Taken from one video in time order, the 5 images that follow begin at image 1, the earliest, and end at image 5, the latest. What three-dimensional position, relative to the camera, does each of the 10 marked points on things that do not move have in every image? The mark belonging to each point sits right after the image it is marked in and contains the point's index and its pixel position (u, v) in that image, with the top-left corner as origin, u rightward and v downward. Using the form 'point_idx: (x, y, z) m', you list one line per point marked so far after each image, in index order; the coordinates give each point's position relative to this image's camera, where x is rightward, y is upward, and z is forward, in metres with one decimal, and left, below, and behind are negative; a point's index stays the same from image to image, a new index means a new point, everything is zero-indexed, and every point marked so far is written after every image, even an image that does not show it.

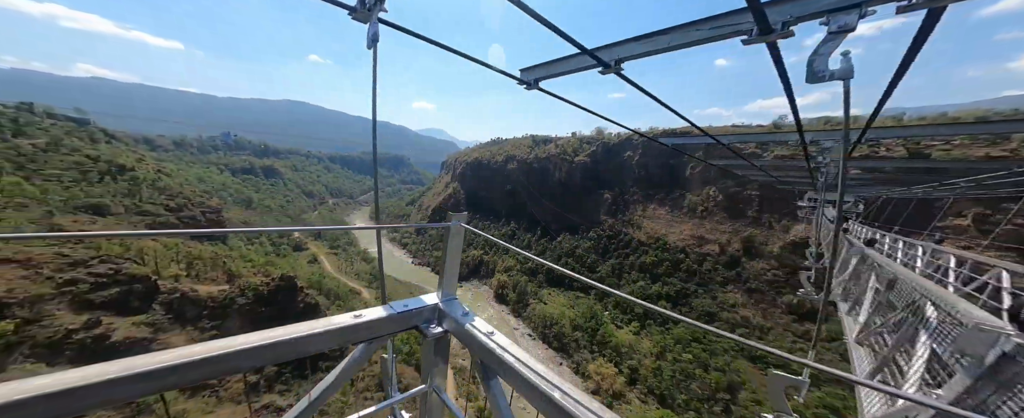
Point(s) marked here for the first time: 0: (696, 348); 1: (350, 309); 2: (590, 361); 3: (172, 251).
0: (+11.7, -9.3, +19.3) m
1: (-11.3, -6.5, +19.6) m
2: (+4.9, -10.7, +19.4) m
3: (-20.7, -2.5, +17.7) m
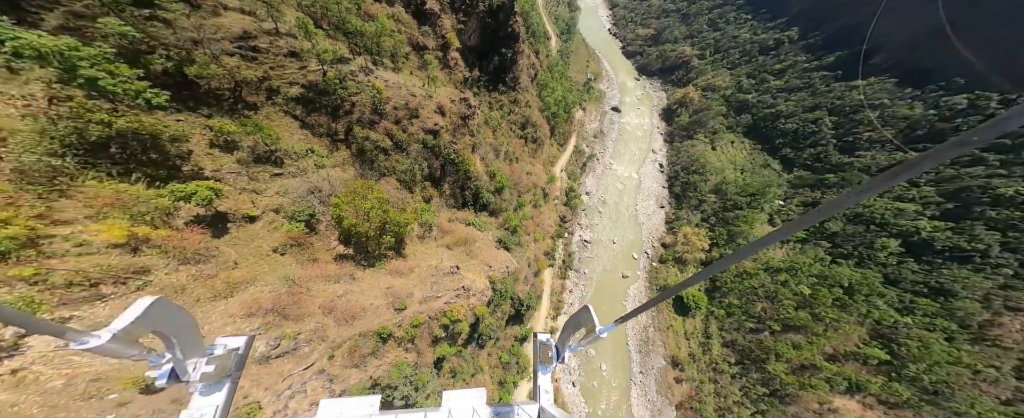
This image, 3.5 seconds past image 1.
0: (+16.2, -4.6, +14.5) m
1: (+2.3, +12.1, +22.4) m
2: (+11.5, -1.2, +18.3) m
3: (-4.3, +20.2, +22.4) m
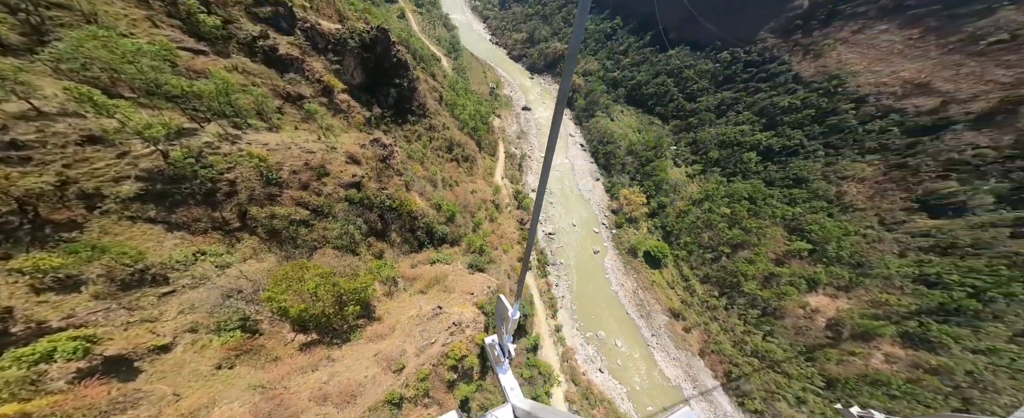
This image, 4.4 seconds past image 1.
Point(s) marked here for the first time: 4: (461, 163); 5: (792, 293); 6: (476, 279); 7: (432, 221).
0: (+14.3, +0.2, +18.6) m
1: (-6.3, +10.2, +22.3) m
2: (+7.9, +1.4, +20.9) m
3: (-15.0, +15.5, +20.4) m
4: (-3.5, +2.9, +19.4) m
5: (+14.3, -4.4, +15.1) m
6: (-1.8, -3.5, +14.5) m
7: (-4.4, -0.7, +15.5) m
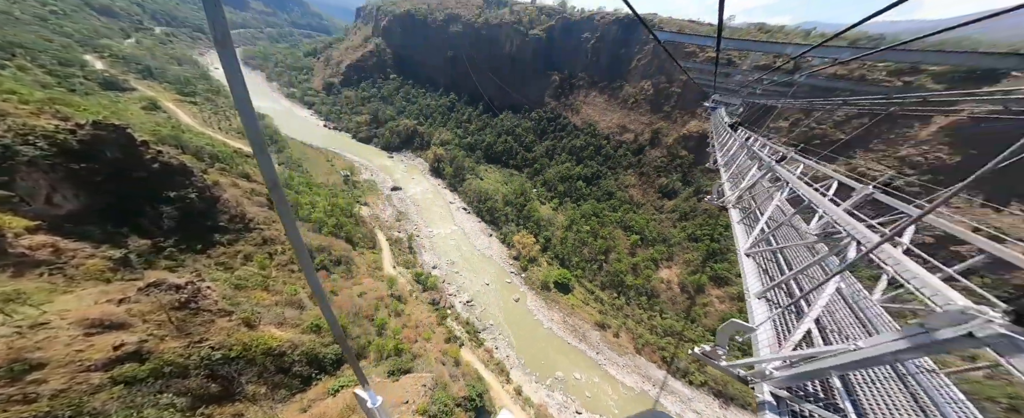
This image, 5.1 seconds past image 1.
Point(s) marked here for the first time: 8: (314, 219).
0: (+6.4, -1.0, +23.9) m
1: (-15.8, +2.7, +18.4) m
2: (-0.4, -2.0, +23.0) m
3: (-24.1, +6.1, +13.2) m
4: (-9.9, -2.9, +16.5) m
5: (+9.4, -4.5, +20.3) m
6: (-4.3, -7.4, +12.3) m
7: (-7.9, -5.5, +12.3) m
8: (-12.0, -0.2, +18.6) m
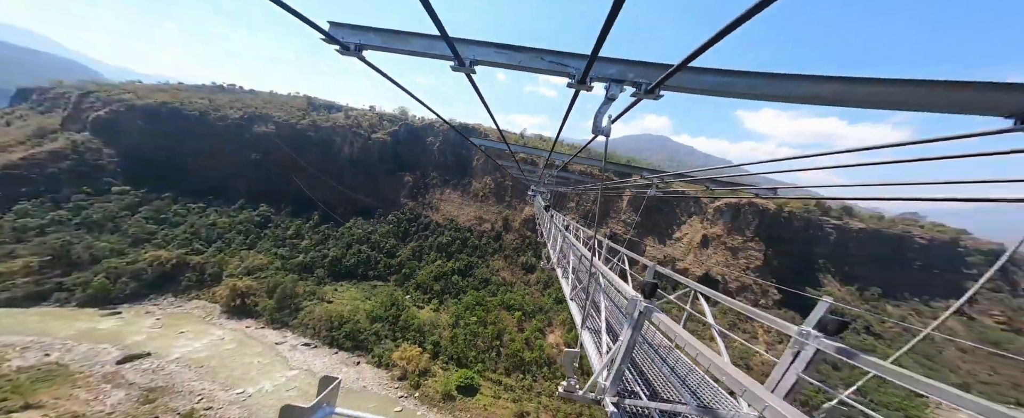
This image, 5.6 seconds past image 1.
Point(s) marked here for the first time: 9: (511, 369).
0: (-3.5, -8.1, +23.9) m
1: (-21.9, -5.1, +10.2) m
2: (-9.0, -9.4, +19.9) m
3: (-28.1, -1.1, +2.8) m
4: (-14.7, -9.2, +9.8) m
5: (+1.3, -10.0, +21.3) m
6: (-7.0, -11.5, +7.6) m
7: (-10.6, -10.1, +6.4) m
8: (-17.9, -7.5, +11.3) m
9: (-1.2, -11.3, +19.6) m
